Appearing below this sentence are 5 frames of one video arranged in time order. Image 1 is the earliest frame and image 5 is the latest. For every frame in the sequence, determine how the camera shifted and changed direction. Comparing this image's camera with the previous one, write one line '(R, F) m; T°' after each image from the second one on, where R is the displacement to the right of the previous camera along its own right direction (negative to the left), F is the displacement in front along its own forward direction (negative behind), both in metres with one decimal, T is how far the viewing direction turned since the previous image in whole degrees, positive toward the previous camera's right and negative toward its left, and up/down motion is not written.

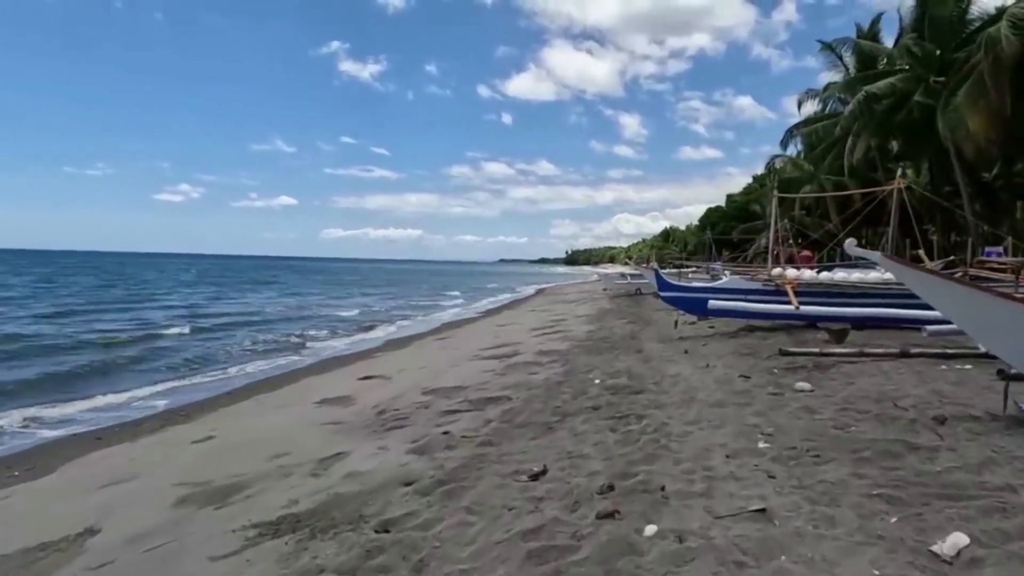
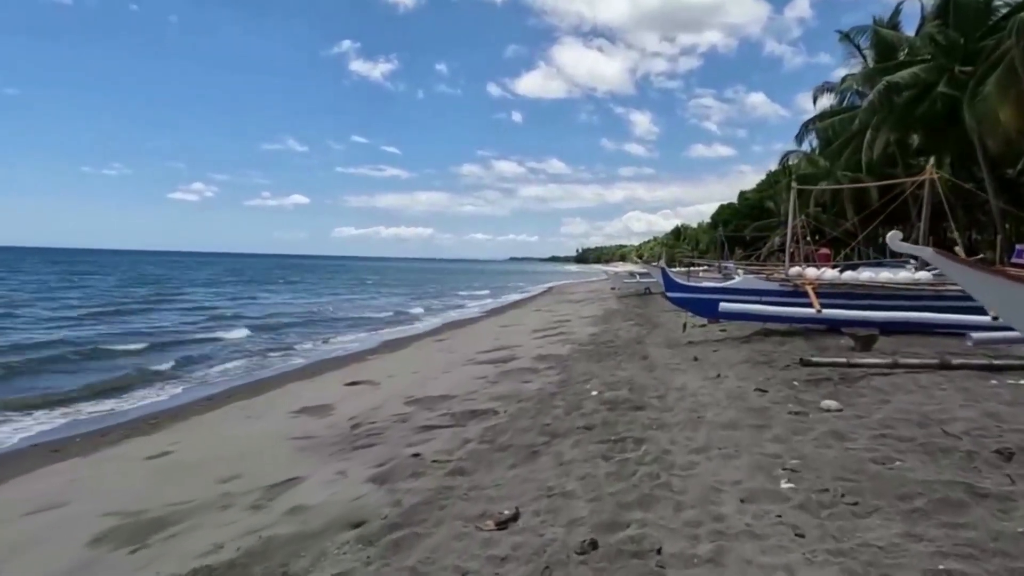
(+0.3, +0.8) m; -1°
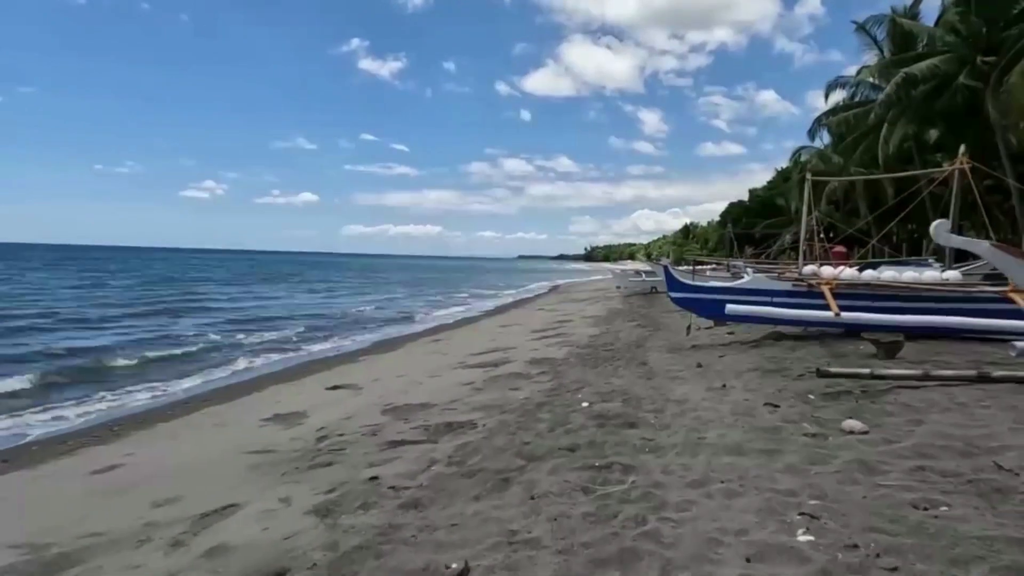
(+0.3, +0.8) m; -1°
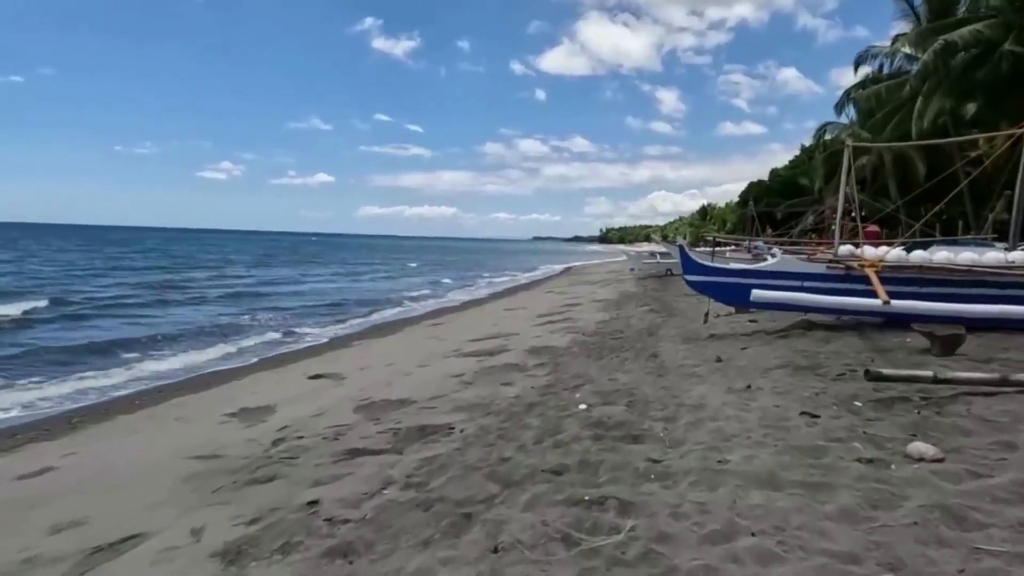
(+0.3, +1.1) m; -1°
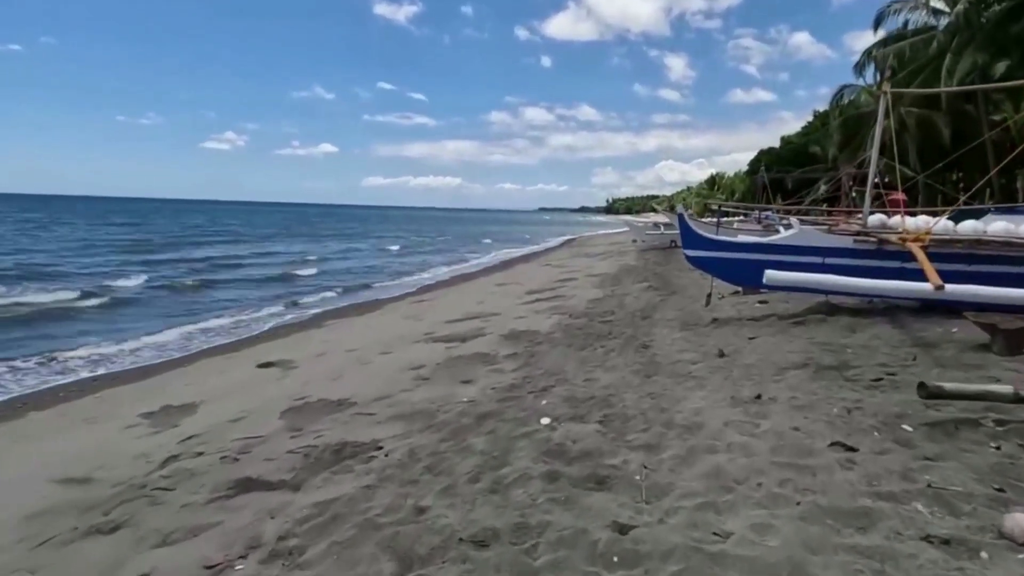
(+0.5, +1.3) m; -1°
